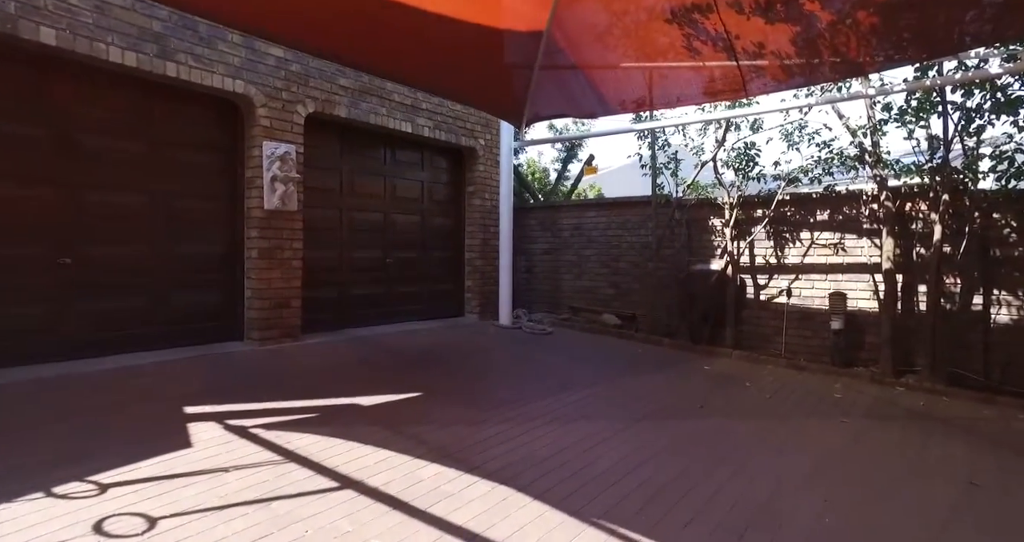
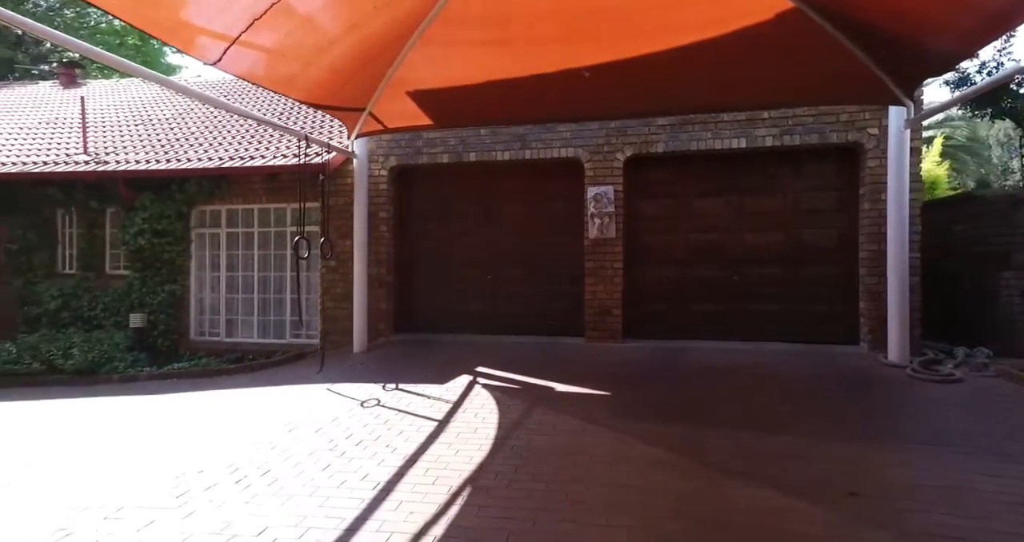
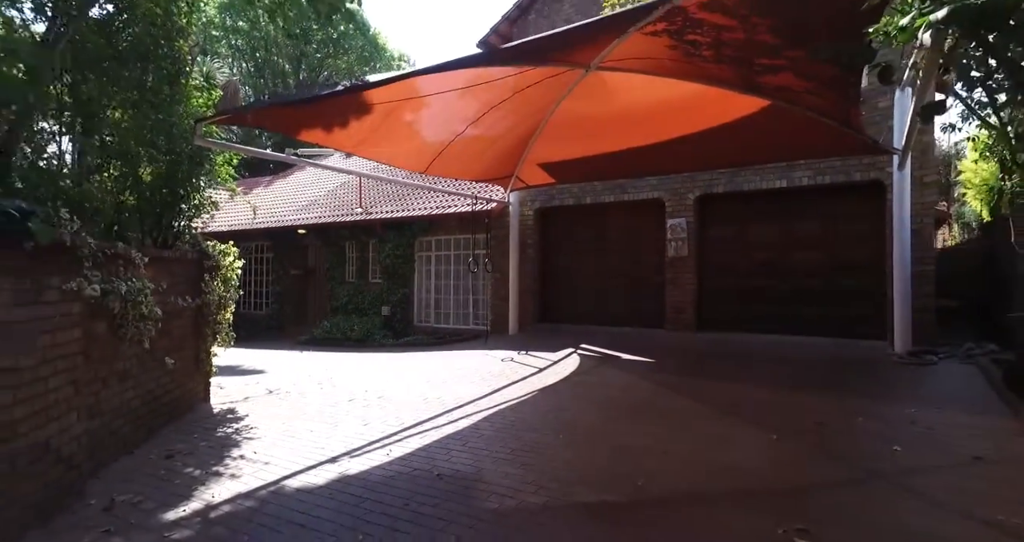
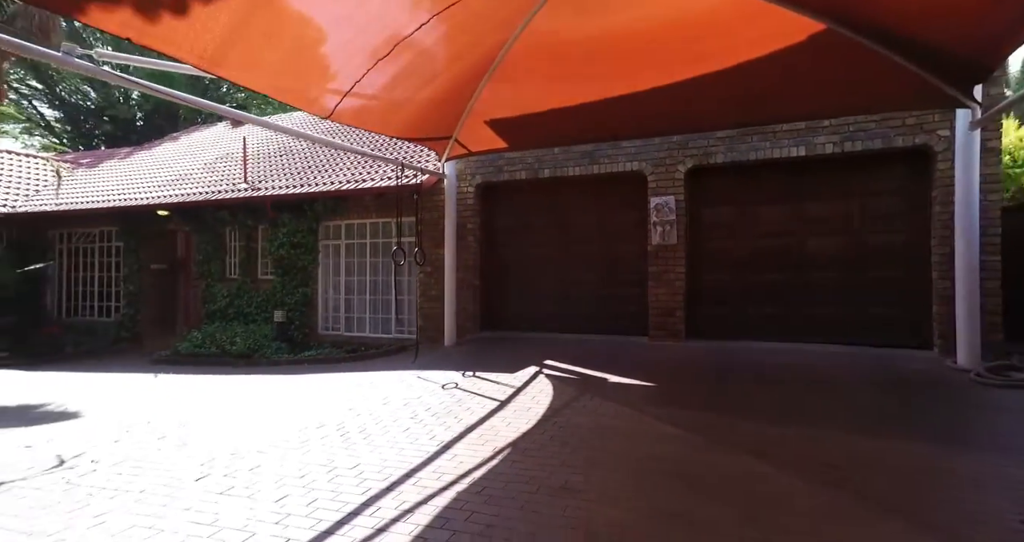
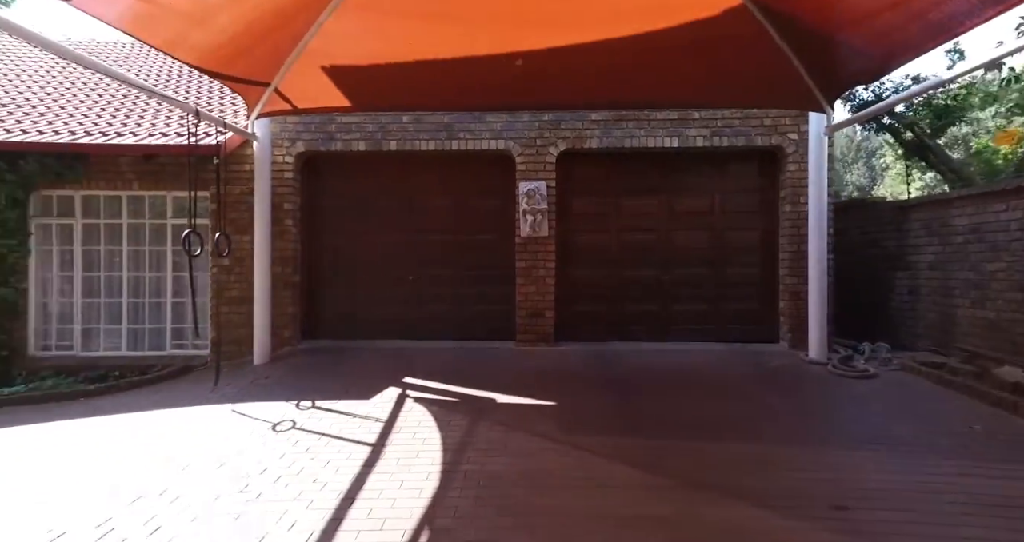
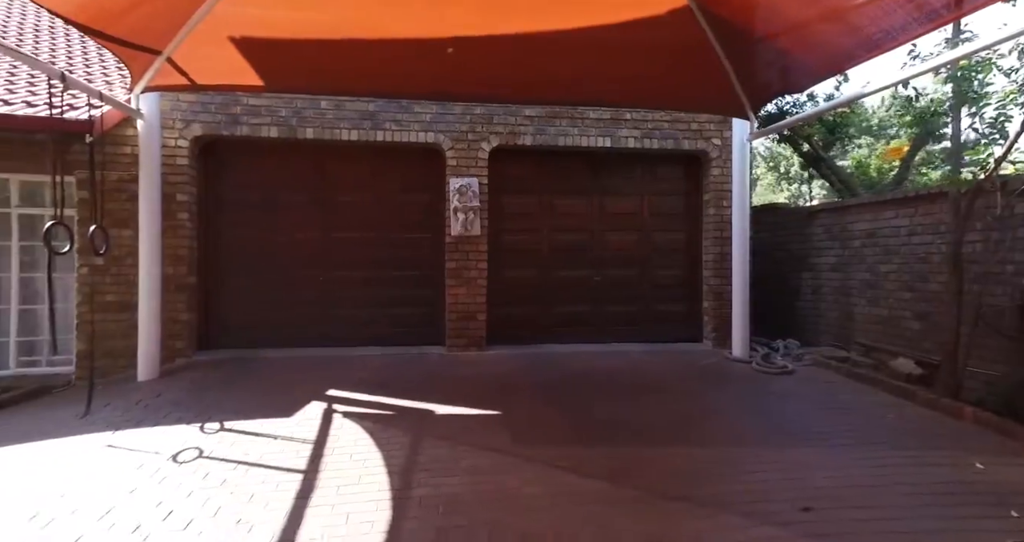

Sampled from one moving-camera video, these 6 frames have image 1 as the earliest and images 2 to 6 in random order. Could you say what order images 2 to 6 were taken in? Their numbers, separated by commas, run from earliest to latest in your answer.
6, 5, 2, 4, 3
